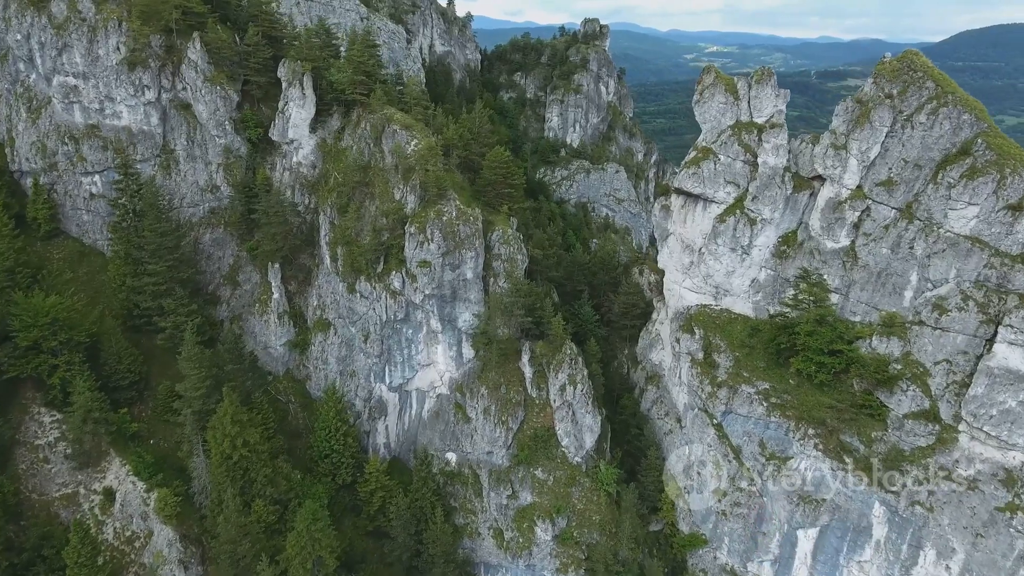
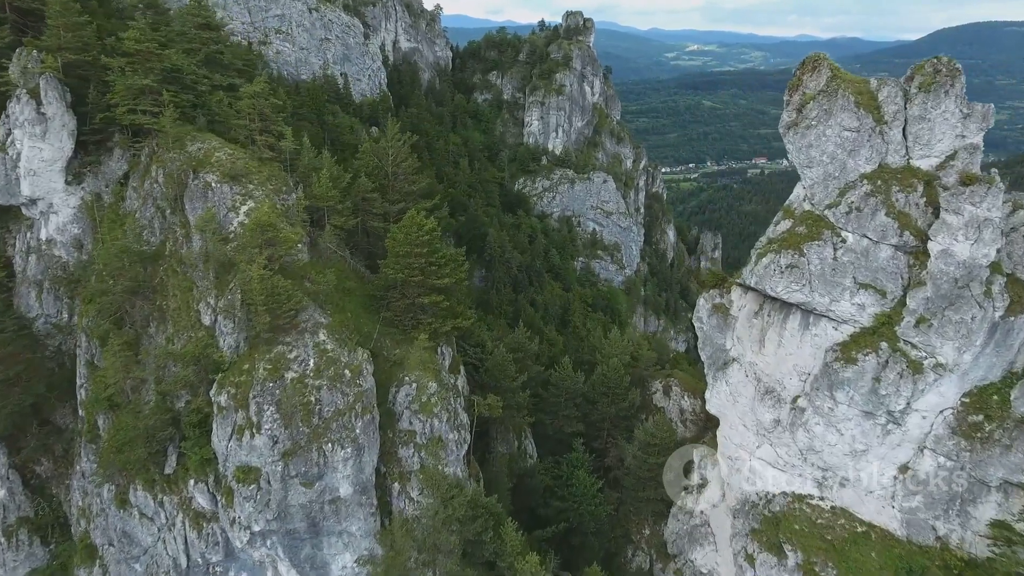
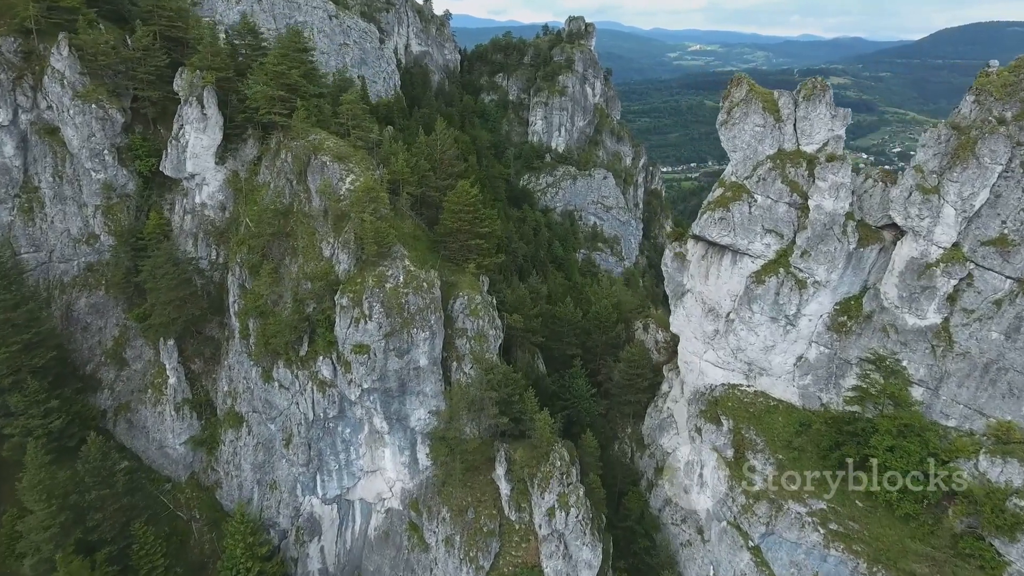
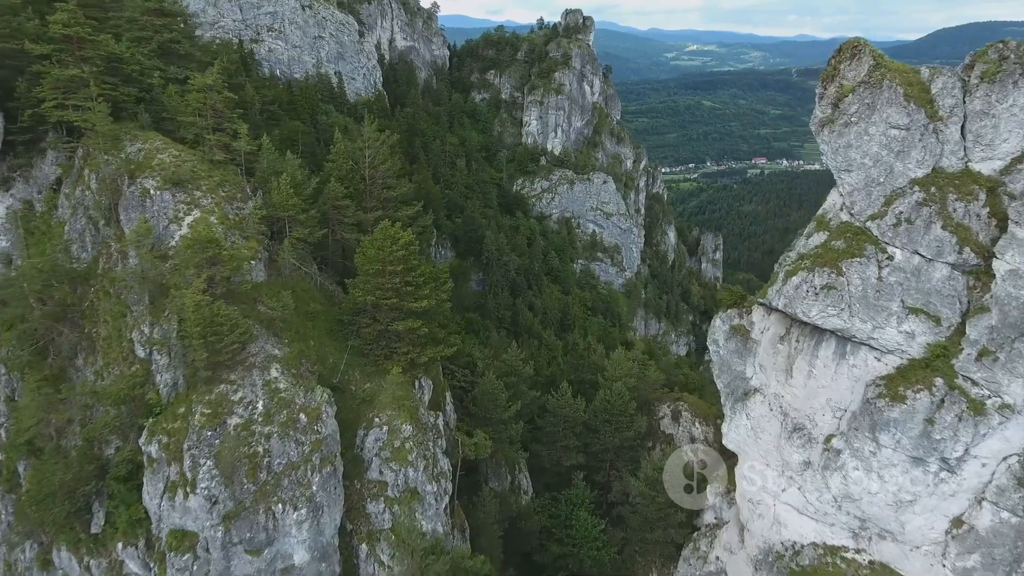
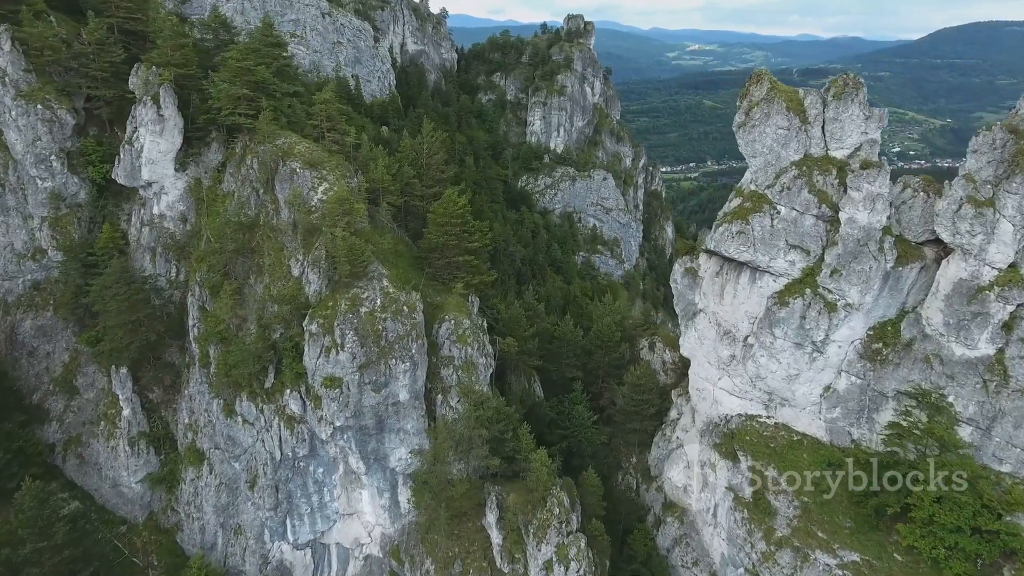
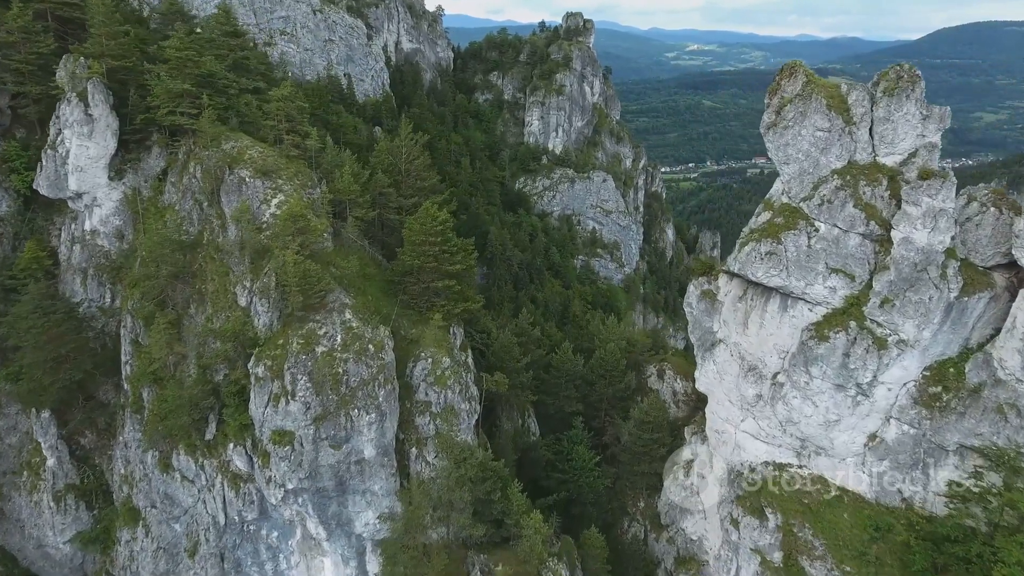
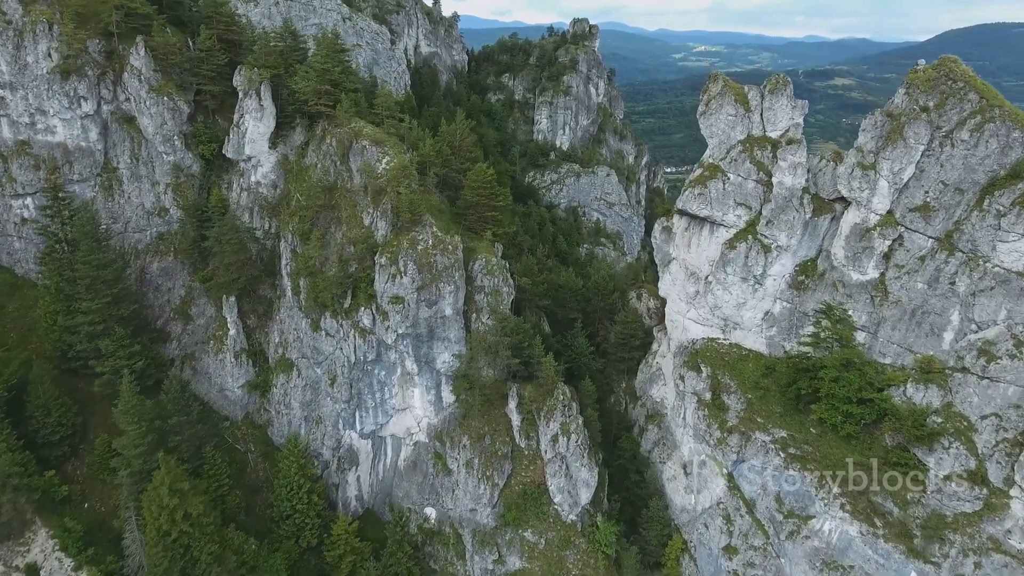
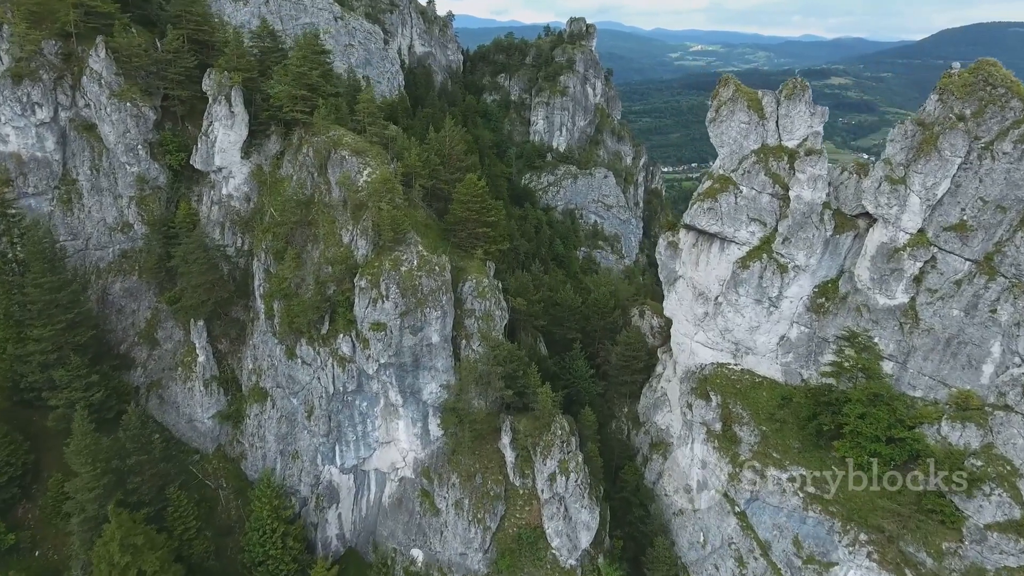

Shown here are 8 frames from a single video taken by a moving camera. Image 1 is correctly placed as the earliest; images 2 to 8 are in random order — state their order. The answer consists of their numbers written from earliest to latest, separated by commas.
7, 8, 3, 5, 6, 2, 4
